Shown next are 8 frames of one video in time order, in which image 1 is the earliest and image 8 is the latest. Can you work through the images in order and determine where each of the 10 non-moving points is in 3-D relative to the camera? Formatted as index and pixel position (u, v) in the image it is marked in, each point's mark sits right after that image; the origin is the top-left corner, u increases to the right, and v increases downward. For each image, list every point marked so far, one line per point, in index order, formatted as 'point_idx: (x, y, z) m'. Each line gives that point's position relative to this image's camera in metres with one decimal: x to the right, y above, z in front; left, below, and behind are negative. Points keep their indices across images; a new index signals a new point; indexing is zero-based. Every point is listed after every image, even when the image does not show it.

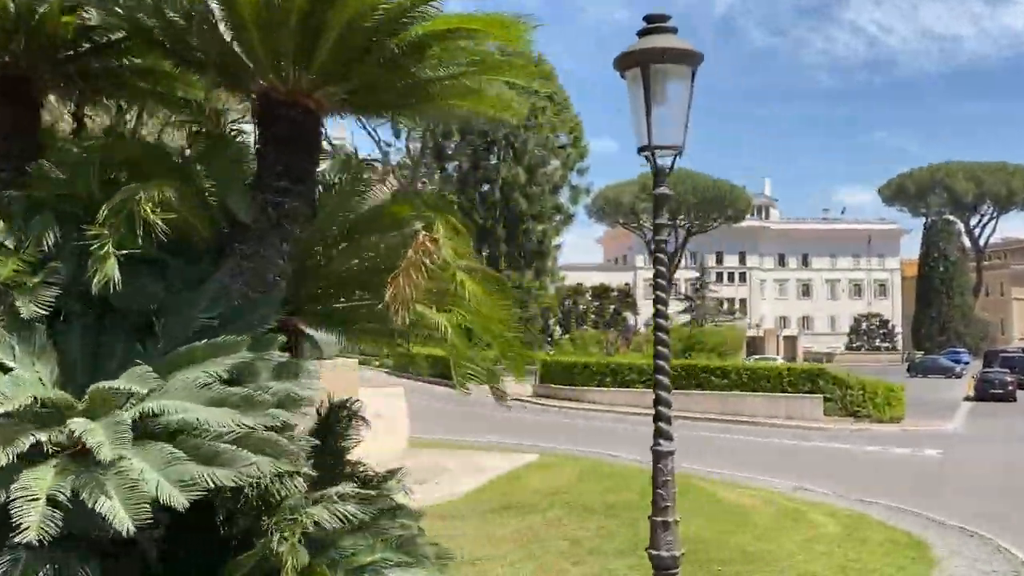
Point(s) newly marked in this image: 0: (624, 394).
0: (+2.4, -2.3, +18.9) m
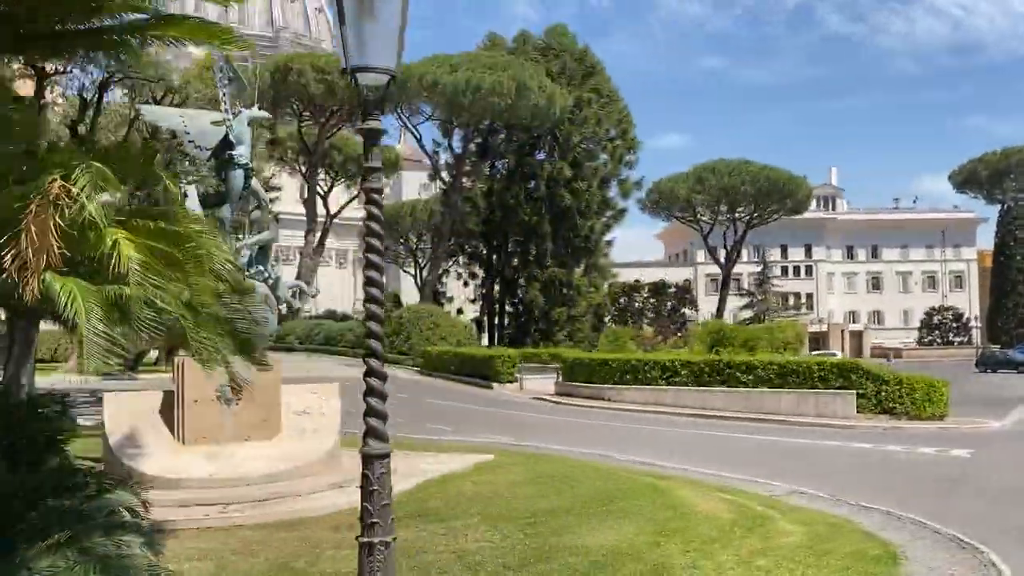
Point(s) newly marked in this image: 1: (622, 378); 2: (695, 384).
0: (+2.7, -2.1, +18.1) m
1: (+2.3, -1.9, +18.8) m
2: (+3.6, -1.9, +17.8) m
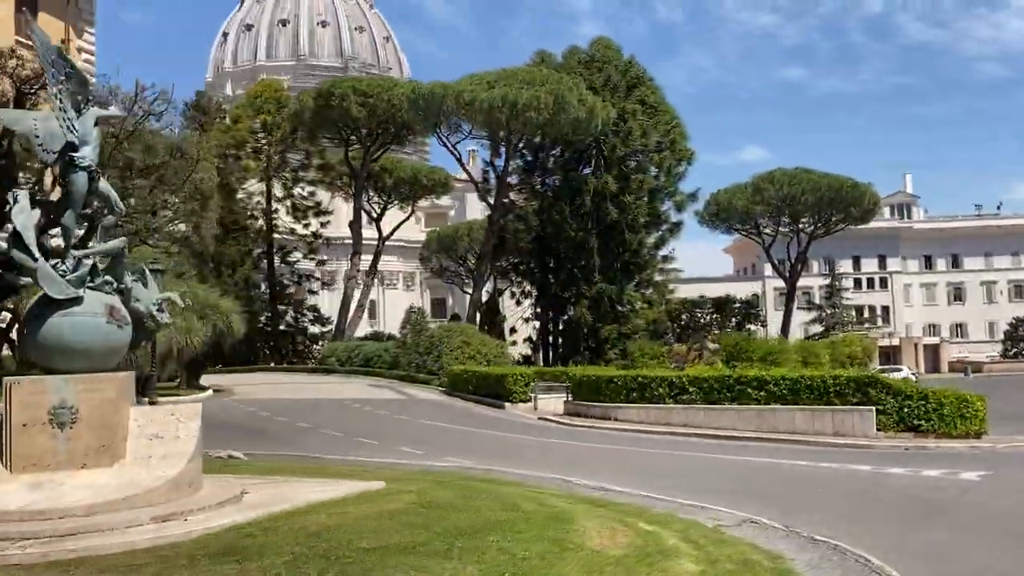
0: (+2.6, -2.3, +16.9) m
1: (+2.3, -2.1, +17.7) m
2: (+3.6, -2.1, +16.6) m
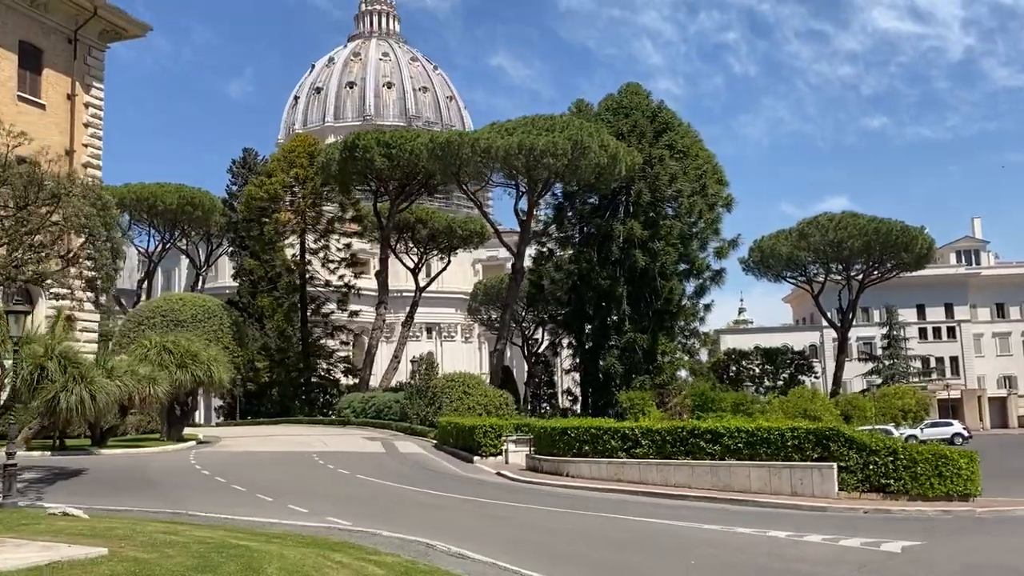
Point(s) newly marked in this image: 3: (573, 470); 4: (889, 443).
0: (+1.6, -3.1, +15.5) m
1: (+1.3, -3.0, +16.3) m
2: (+2.5, -2.9, +15.1) m
3: (+1.1, -3.3, +15.9) m
4: (+5.5, -2.3, +13.0) m
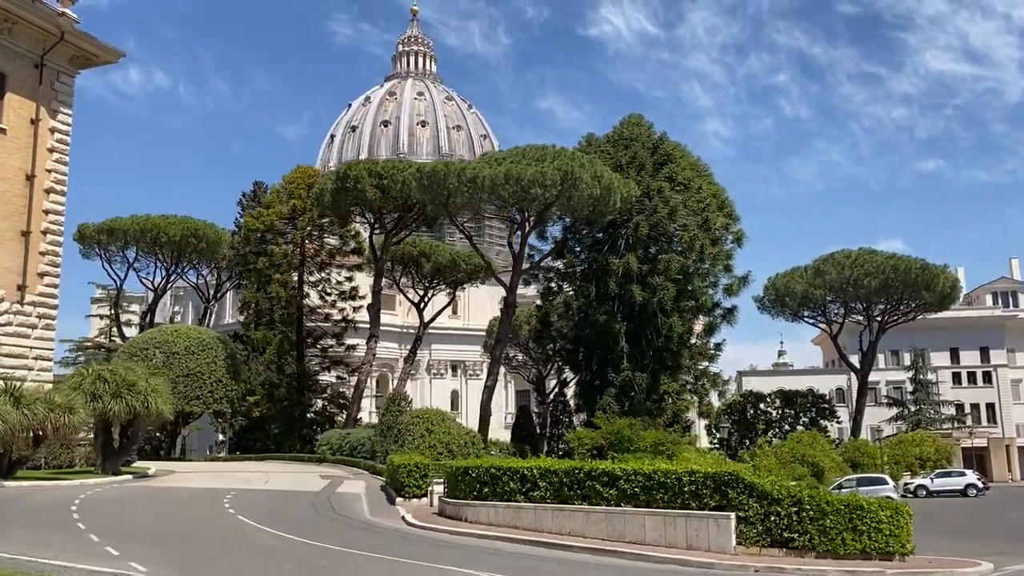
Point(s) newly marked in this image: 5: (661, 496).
0: (-0.2, -3.5, +14.0) m
1: (-0.4, -3.4, +14.8) m
2: (+0.7, -3.3, +13.5) m
3: (-0.6, -3.7, +14.4) m
4: (+3.6, -2.6, +11.4) m
5: (+2.1, -2.9, +12.3) m
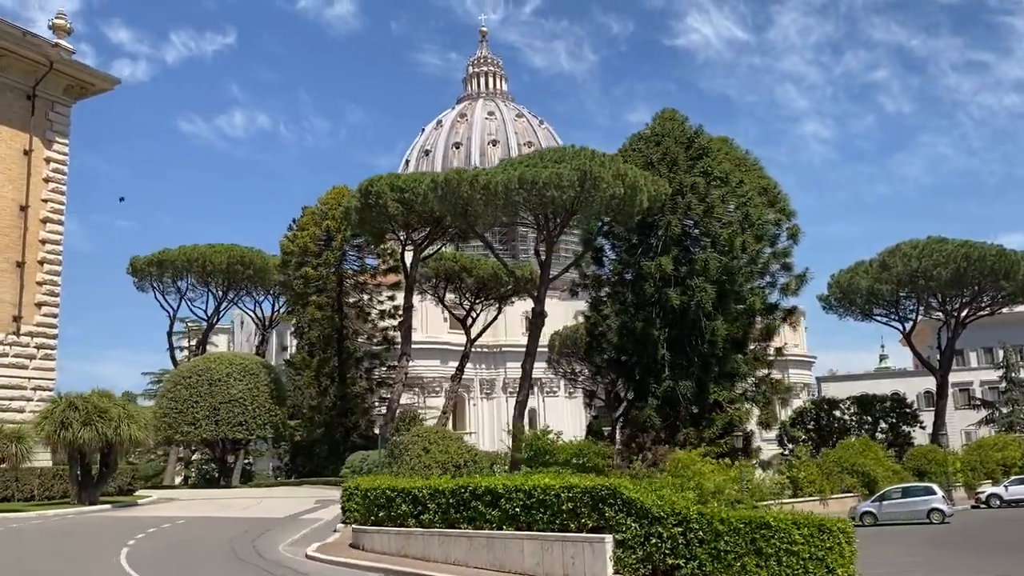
0: (-1.6, -3.4, +12.3) m
1: (-1.8, -3.4, +13.1) m
2: (-0.8, -3.1, +11.8) m
3: (-2.0, -3.6, +12.8) m
4: (+1.8, -2.3, +9.3) m
5: (+0.4, -2.7, +10.4) m
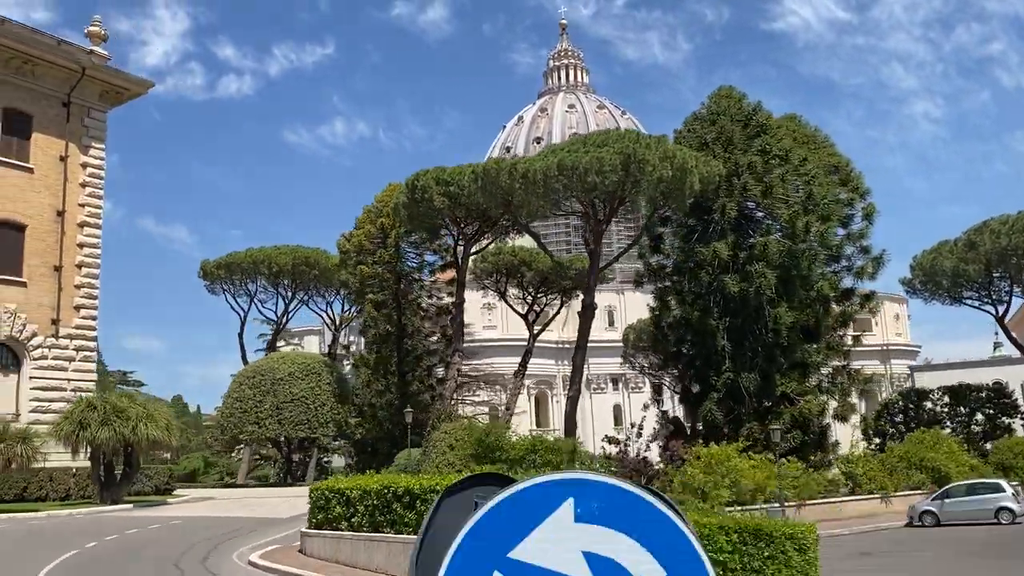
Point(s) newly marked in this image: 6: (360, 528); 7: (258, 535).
0: (-2.3, -3.2, +11.4) m
1: (-2.4, -3.2, +12.3) m
2: (-1.6, -2.9, +10.8) m
3: (-2.7, -3.5, +11.9) m
4: (+0.7, -2.0, +8.1) m
5: (-0.5, -2.4, +9.3) m
6: (-1.8, -3.0, +11.0) m
7: (-4.3, -4.4, +15.4) m
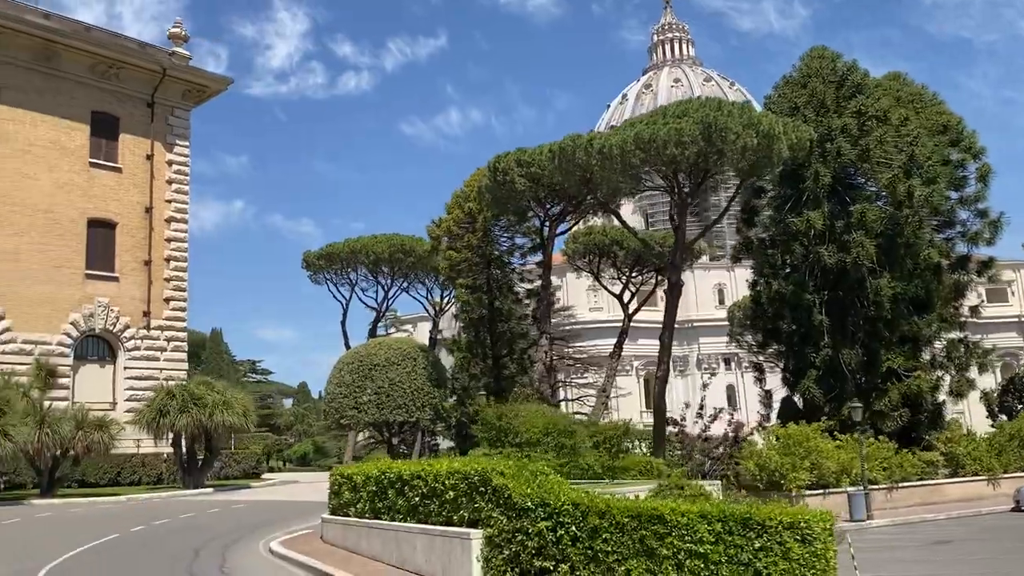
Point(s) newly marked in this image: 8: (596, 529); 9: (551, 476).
0: (-2.1, -3.0, +11.3) m
1: (-2.1, -2.9, +12.1) m
2: (-1.5, -2.7, +10.6) m
3: (-2.4, -3.2, +11.8) m
4: (+0.4, -1.8, +7.5) m
5: (-0.7, -2.2, +8.9) m
6: (-1.6, -2.7, +10.8) m
7: (-3.5, -4.1, +15.5) m
8: (+0.7, -1.9, +7.3) m
9: (+0.3, -1.6, +7.8) m
